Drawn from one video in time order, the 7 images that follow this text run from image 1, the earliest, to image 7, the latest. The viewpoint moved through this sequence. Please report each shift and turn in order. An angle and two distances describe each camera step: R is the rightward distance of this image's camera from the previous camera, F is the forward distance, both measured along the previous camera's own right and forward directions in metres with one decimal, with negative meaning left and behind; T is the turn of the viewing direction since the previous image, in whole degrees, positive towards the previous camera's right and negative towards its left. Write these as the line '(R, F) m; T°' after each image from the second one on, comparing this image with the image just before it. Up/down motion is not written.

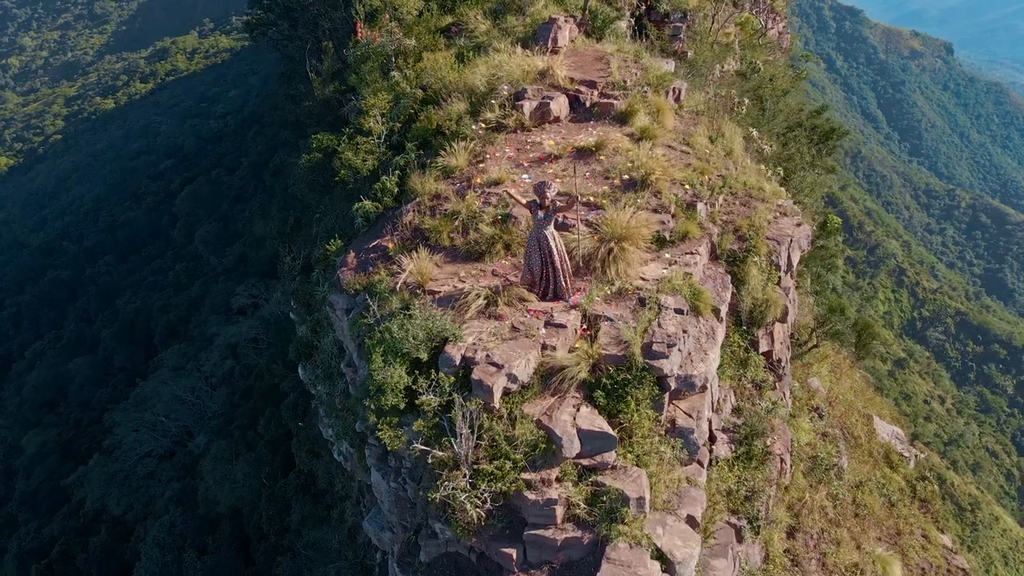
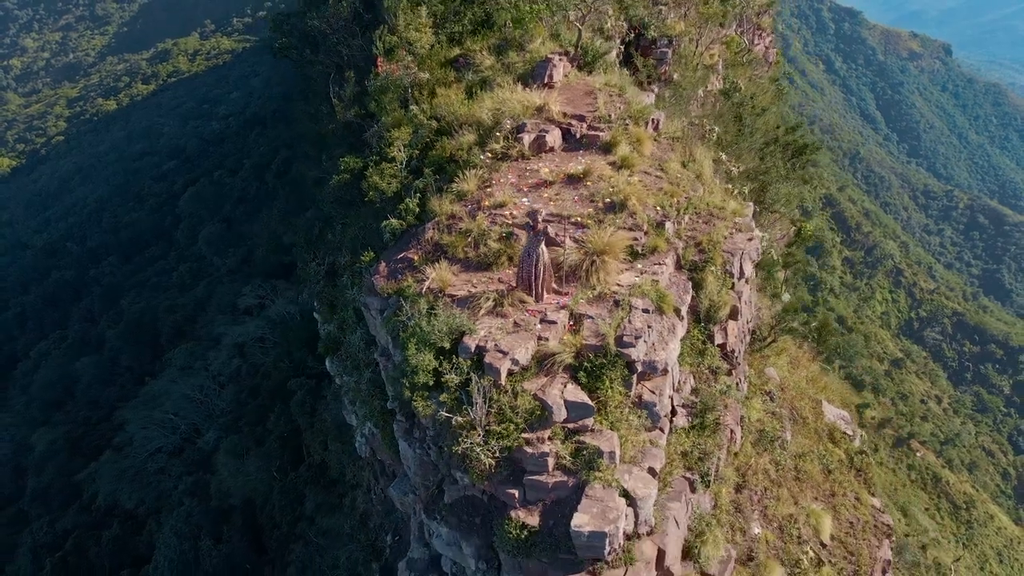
(0.0, -0.5) m; 0°
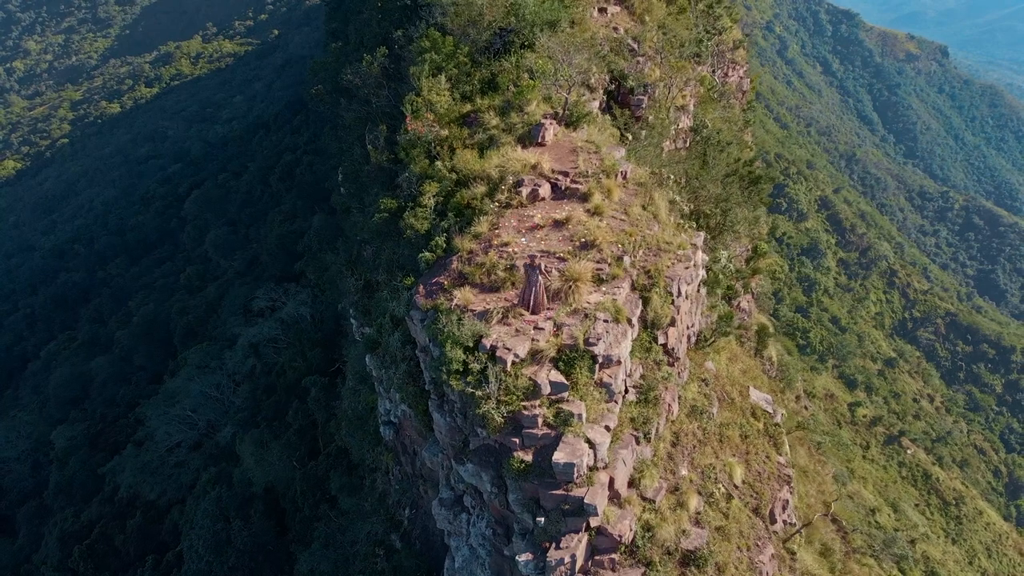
(0.0, -1.1) m; 0°
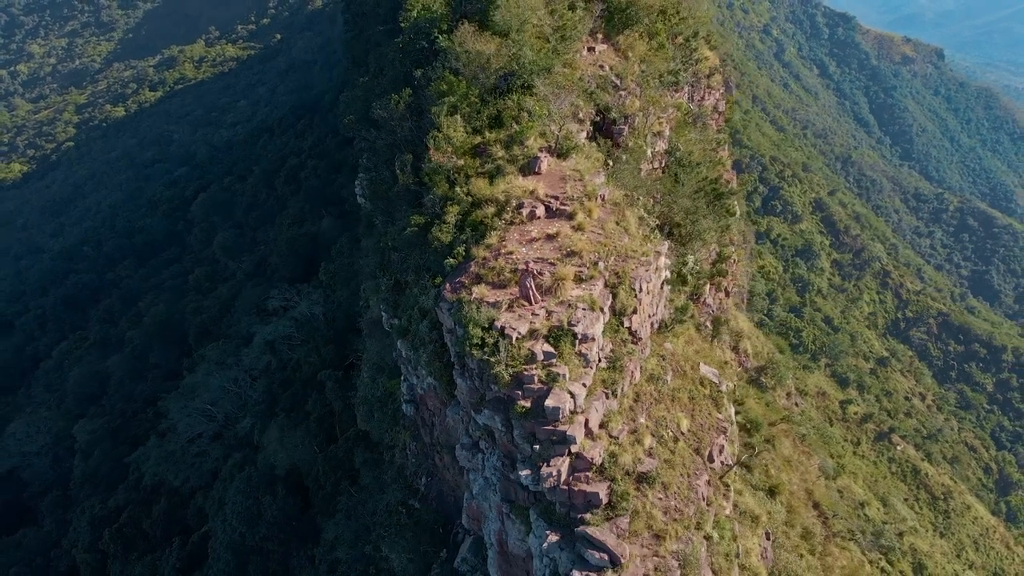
(0.0, -1.3) m; 0°
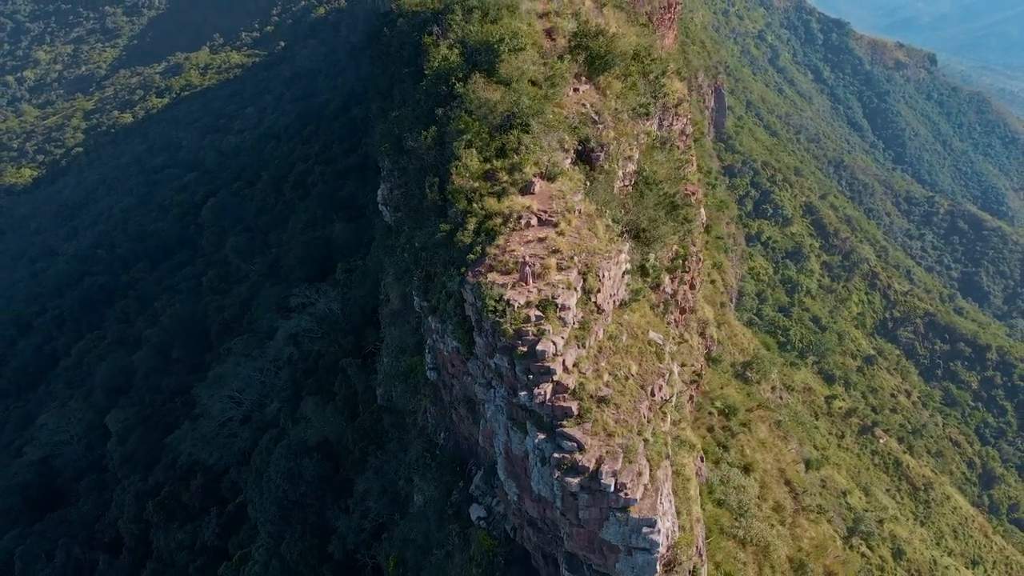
(0.0, -2.3) m; 0°
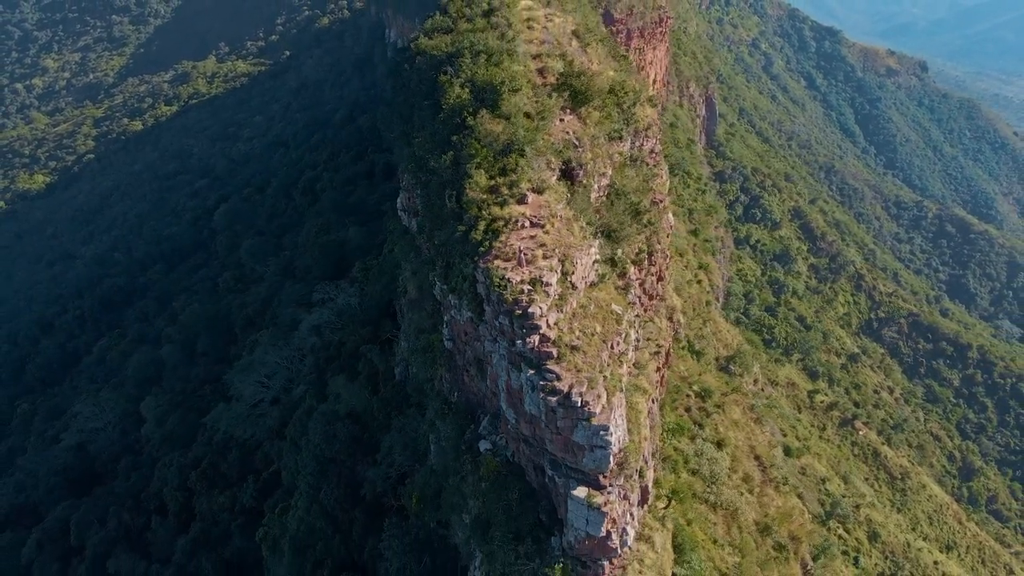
(0.0, -3.0) m; 0°
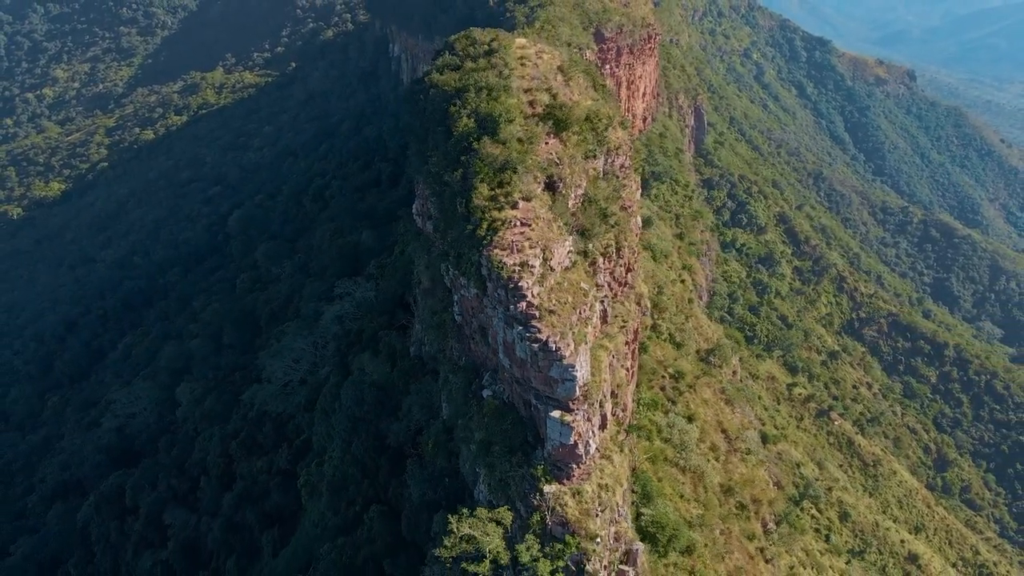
(+0.1, -3.9) m; 0°
